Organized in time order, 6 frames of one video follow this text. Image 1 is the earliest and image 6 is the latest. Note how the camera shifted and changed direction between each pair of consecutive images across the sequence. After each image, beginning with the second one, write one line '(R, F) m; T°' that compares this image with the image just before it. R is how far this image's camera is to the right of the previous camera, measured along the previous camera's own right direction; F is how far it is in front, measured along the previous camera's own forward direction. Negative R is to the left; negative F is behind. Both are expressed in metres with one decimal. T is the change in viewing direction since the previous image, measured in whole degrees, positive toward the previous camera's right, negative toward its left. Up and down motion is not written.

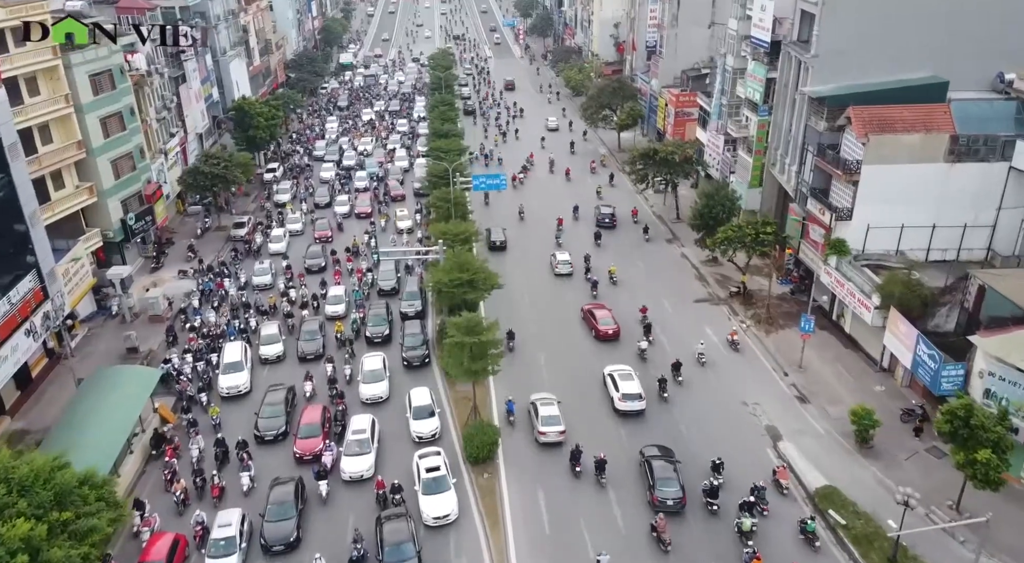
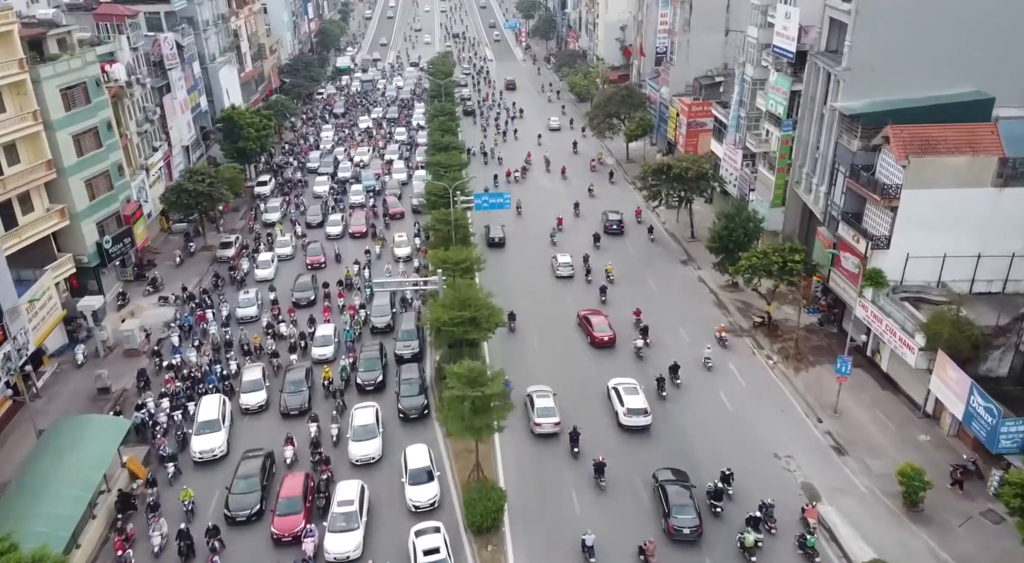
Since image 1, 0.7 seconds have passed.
(-0.3, +3.7) m; 0°
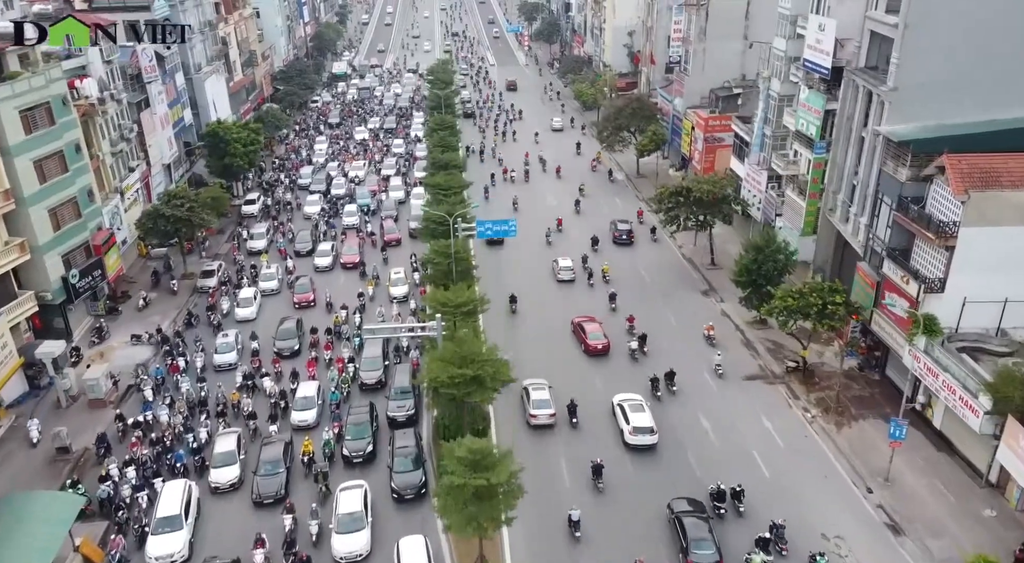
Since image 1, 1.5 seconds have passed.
(-0.3, +4.4) m; 0°
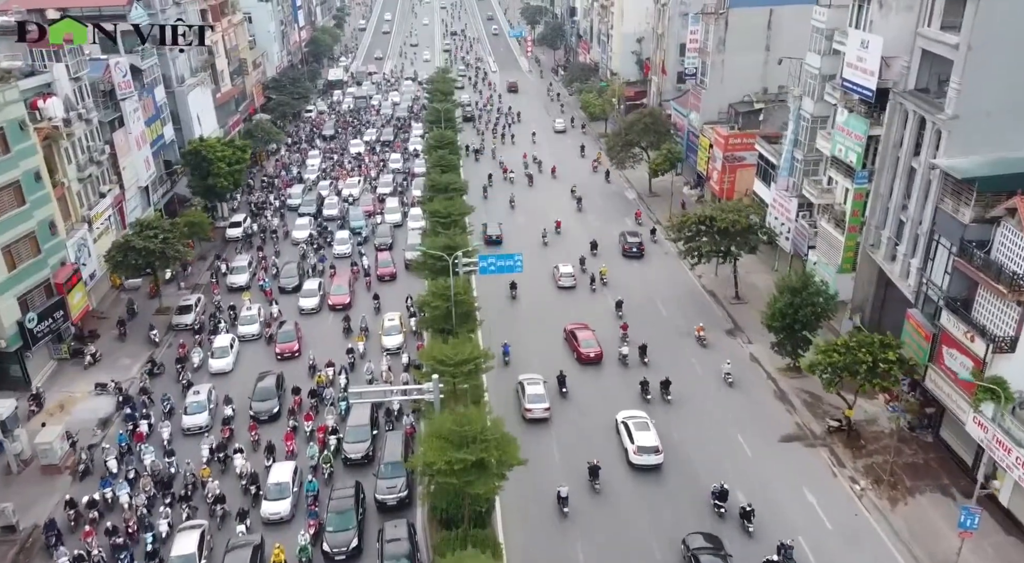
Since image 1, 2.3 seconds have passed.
(-0.3, +4.5) m; 0°
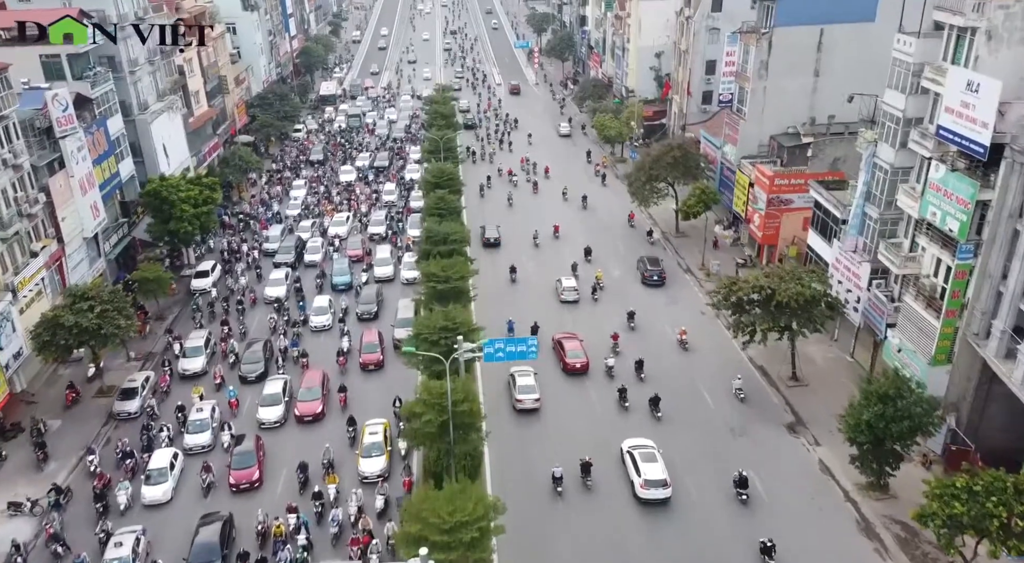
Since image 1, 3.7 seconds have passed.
(-0.5, +8.2) m; 0°
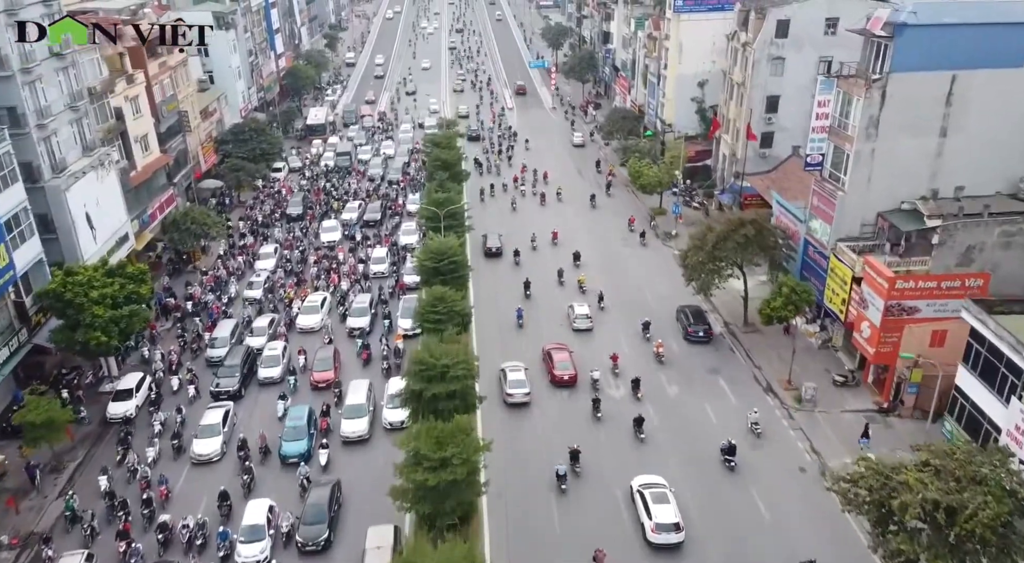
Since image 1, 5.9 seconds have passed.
(-0.8, +13.2) m; 0°
